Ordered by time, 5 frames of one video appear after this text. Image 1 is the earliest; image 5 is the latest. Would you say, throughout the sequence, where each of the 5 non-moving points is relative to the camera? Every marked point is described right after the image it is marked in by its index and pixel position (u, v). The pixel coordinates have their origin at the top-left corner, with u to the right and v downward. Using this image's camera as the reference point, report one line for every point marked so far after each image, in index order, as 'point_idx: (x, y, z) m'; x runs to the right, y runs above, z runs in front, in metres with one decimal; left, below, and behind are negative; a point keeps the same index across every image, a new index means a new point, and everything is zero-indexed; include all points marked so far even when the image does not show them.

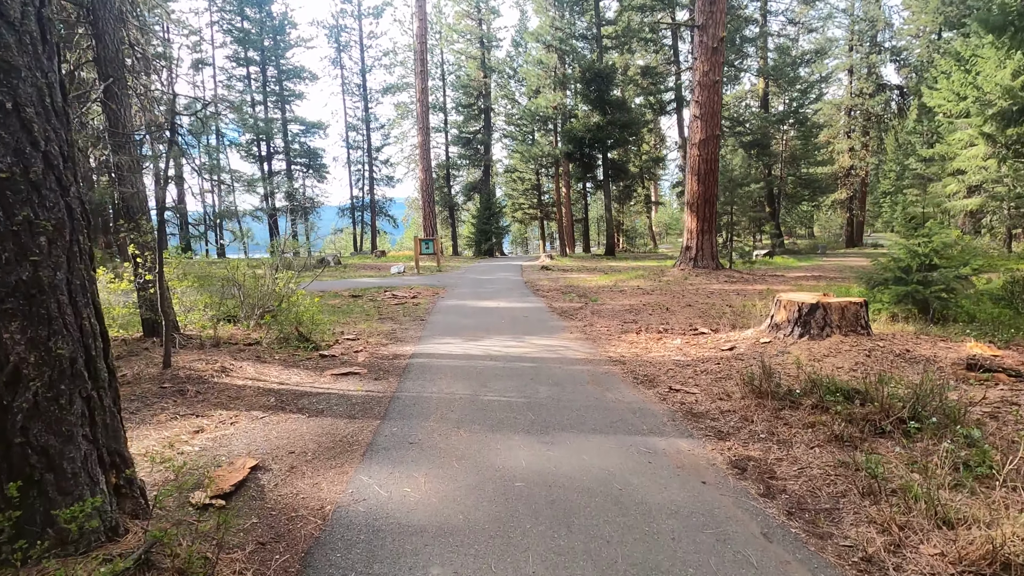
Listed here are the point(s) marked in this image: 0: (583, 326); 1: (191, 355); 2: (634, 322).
0: (+0.9, -0.5, +7.2) m
1: (-3.1, -0.6, +5.2) m
2: (+1.7, -0.5, +7.3) m
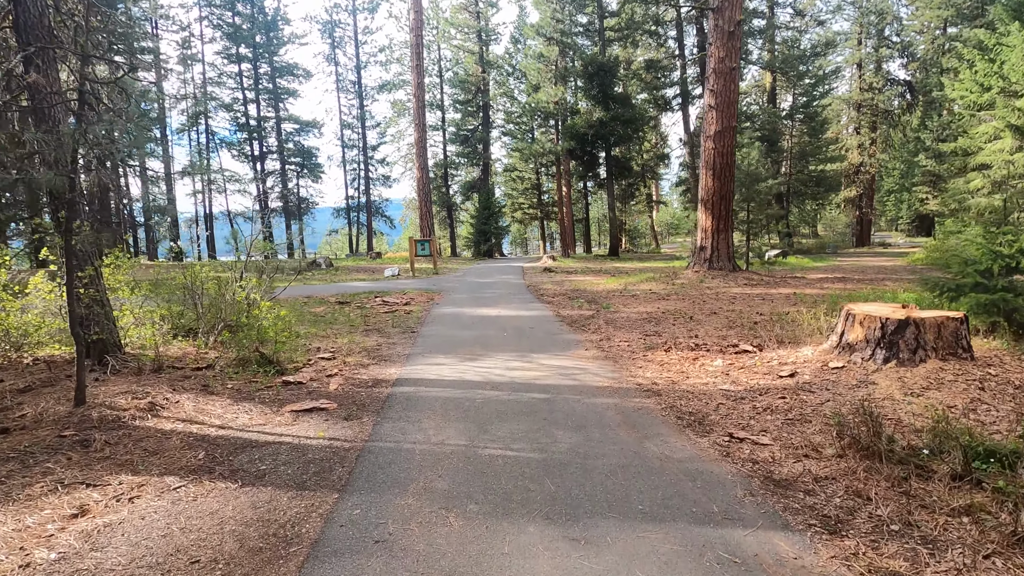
0: (+1.0, -0.6, +6.2) m
1: (-3.1, -0.8, +4.2) m
2: (+1.7, -0.6, +6.3) m
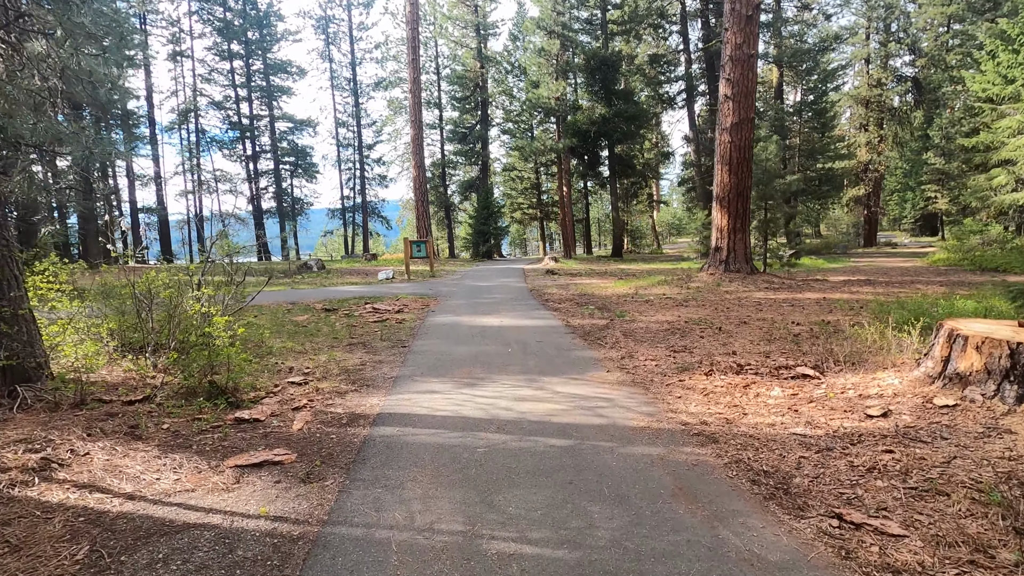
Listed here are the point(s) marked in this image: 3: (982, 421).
0: (+1.1, -0.7, +5.3) m
1: (-3.0, -0.9, +3.3) m
2: (+1.8, -0.7, +5.4) m
3: (+2.5, -0.7, +2.9) m
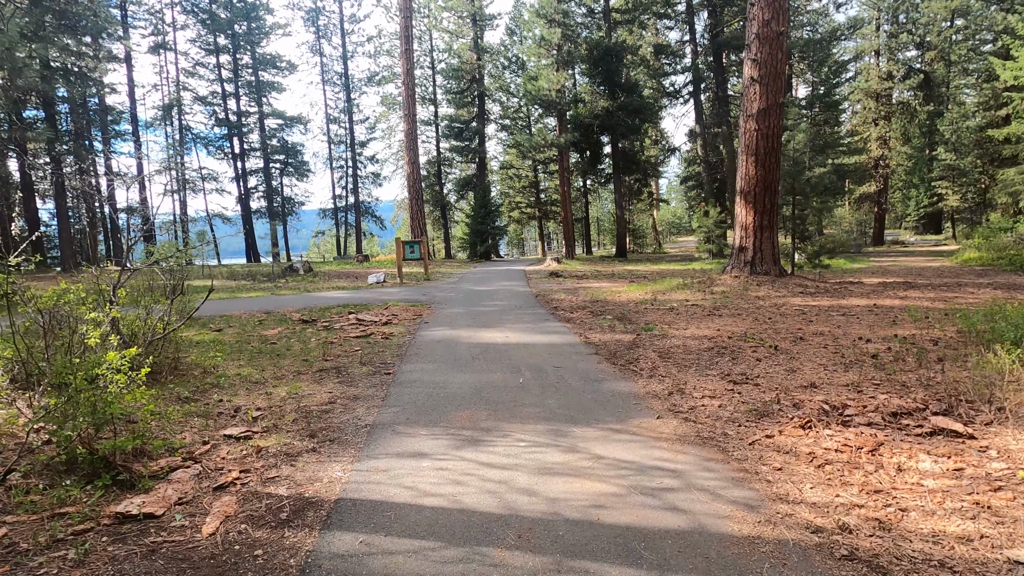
0: (+1.2, -0.8, +4.0) m
1: (-2.9, -1.0, +2.0) m
2: (+1.9, -0.8, +4.1) m
3: (+2.6, -0.8, +1.6) m
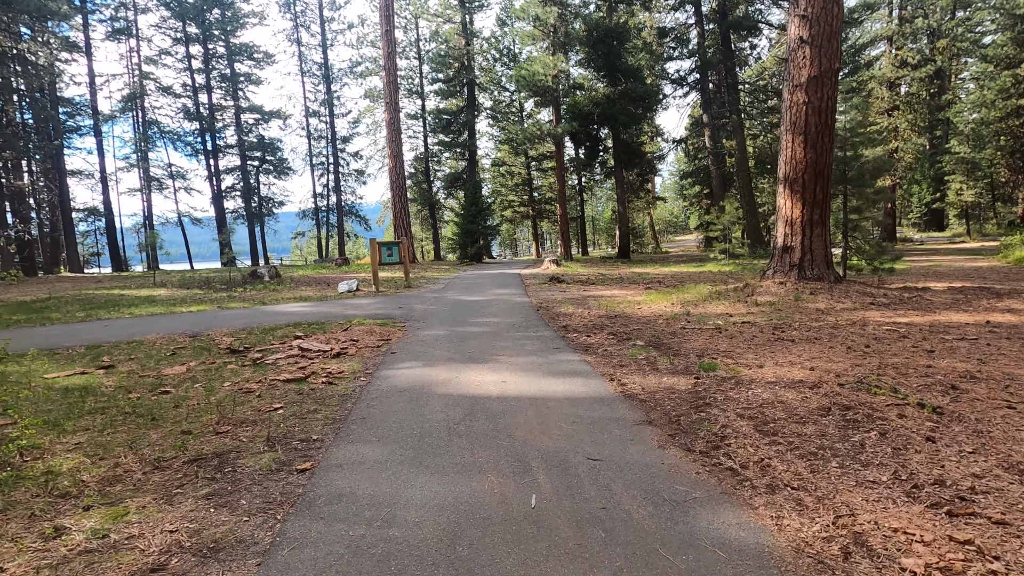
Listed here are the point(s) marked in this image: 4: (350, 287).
0: (+1.2, -1.0, +1.9) m
1: (-2.8, -1.2, -0.2) m
2: (+1.9, -0.9, +2.0) m
3: (+2.7, -1.0, -0.5) m
4: (-3.8, 0.0, +12.6) m
